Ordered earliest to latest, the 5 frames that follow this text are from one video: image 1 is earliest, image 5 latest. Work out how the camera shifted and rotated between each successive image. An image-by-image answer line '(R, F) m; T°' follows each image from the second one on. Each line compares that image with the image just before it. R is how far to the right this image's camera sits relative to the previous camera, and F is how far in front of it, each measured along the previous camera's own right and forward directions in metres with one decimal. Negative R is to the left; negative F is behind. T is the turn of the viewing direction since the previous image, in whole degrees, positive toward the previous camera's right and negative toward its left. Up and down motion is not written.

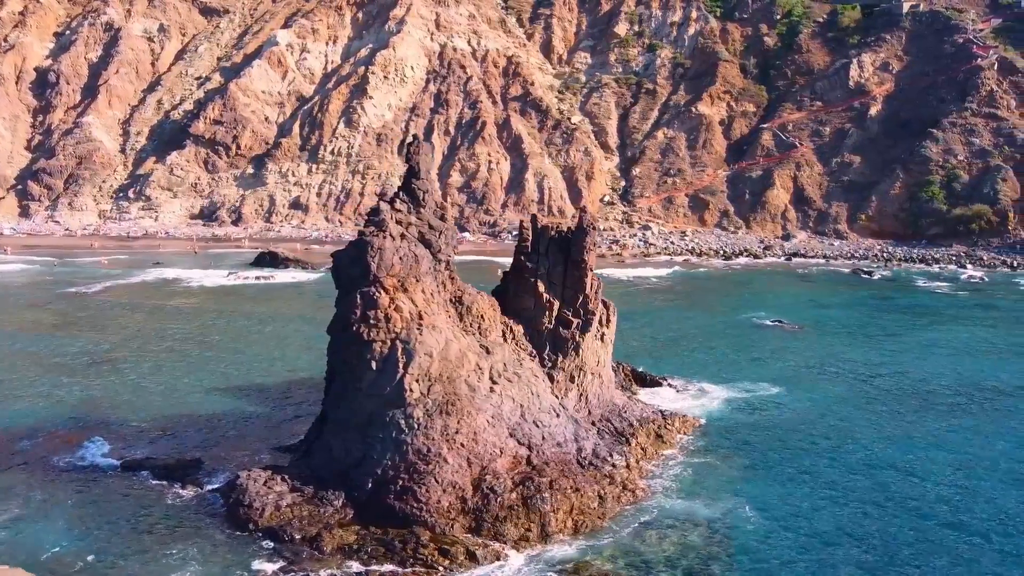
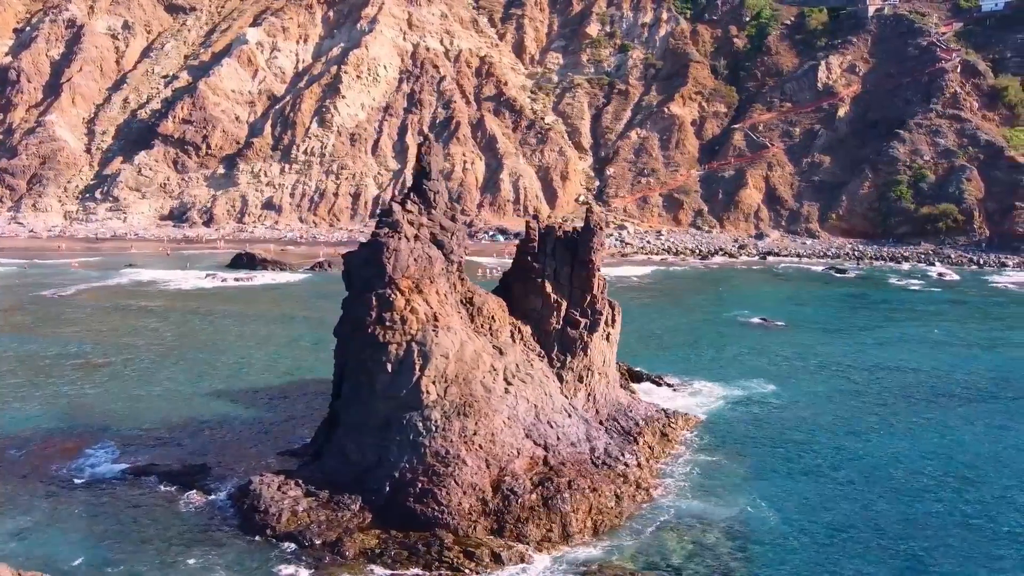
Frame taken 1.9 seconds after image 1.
(-1.2, 0.0) m; +3°
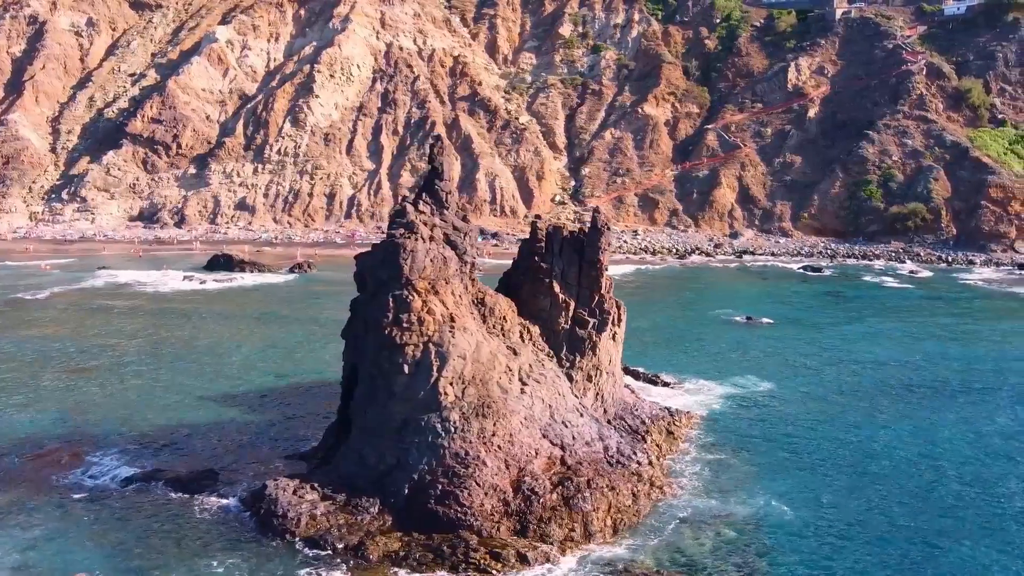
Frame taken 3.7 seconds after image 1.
(-1.2, 0.0) m; +3°
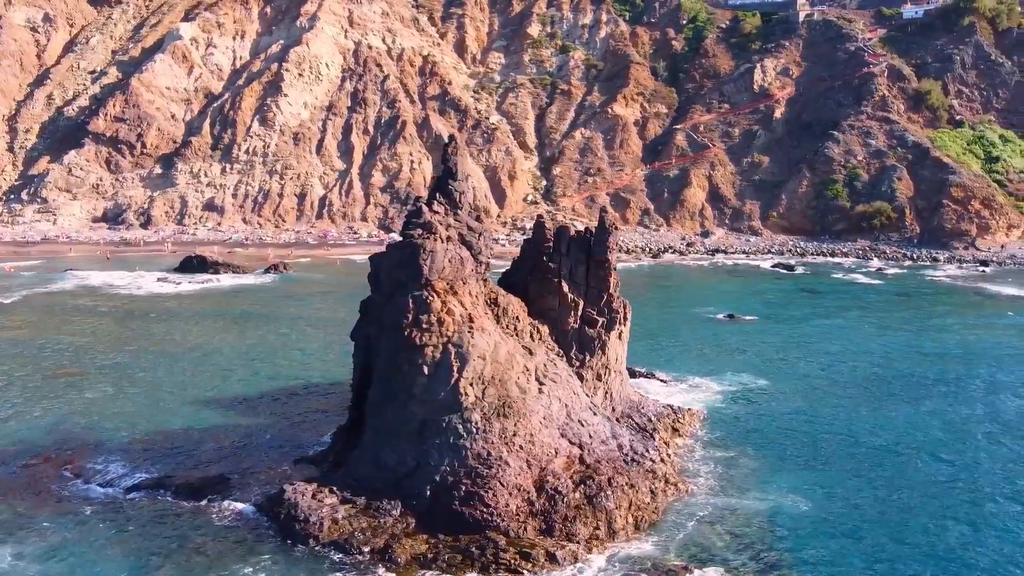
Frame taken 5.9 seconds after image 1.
(-1.4, 0.0) m; +3°
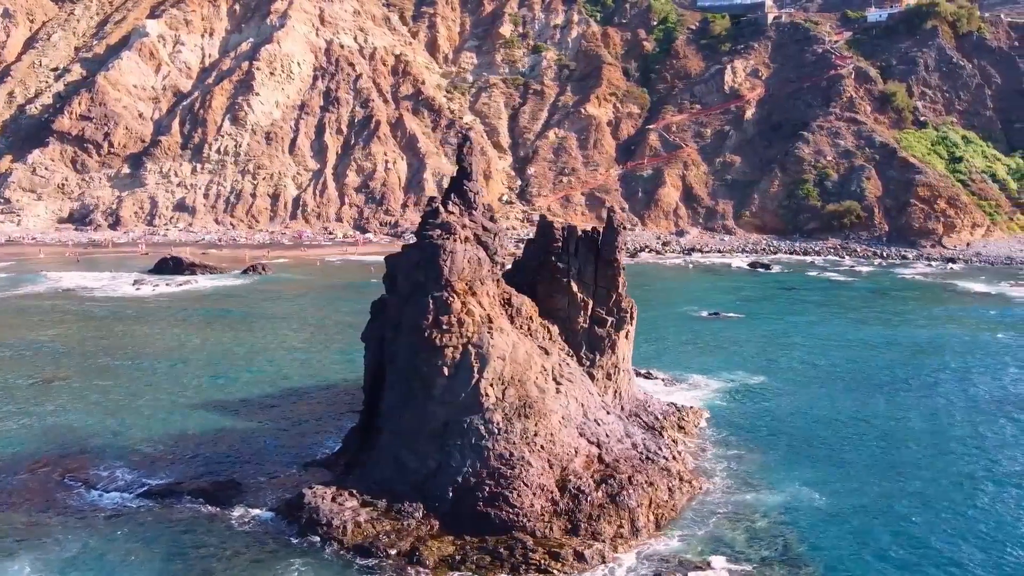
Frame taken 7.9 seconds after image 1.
(-1.3, 0.0) m; +3°
